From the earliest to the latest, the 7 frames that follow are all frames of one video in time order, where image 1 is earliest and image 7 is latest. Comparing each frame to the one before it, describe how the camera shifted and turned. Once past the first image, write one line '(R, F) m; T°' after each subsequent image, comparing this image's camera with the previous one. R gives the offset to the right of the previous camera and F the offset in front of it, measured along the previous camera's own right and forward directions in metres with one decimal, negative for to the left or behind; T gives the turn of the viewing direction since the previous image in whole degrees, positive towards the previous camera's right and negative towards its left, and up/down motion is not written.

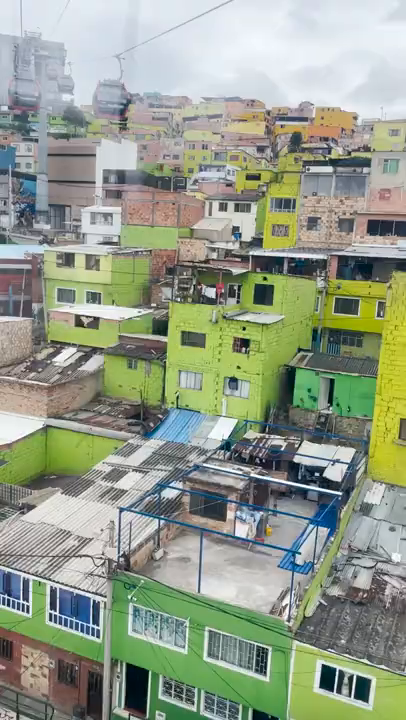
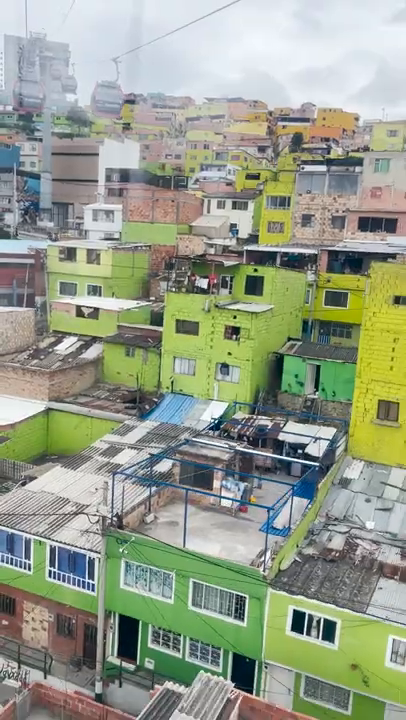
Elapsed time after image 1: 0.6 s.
(+0.4, -1.2) m; 0°
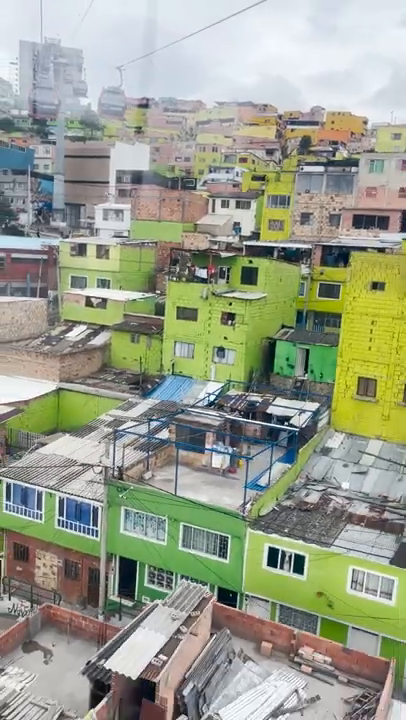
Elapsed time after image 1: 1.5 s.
(+0.5, -1.8) m; -1°
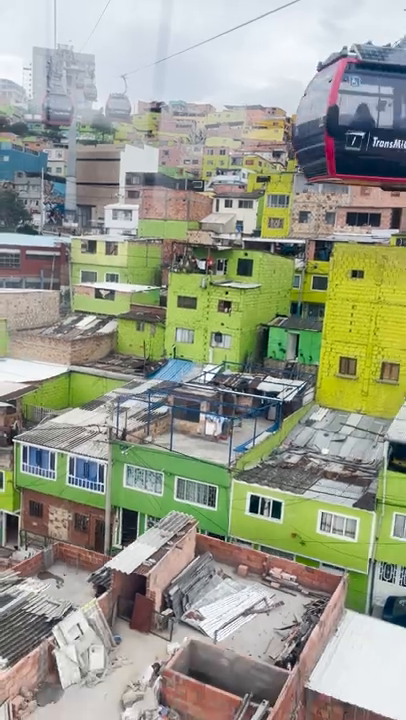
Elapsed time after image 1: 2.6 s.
(+0.5, -2.1) m; -1°
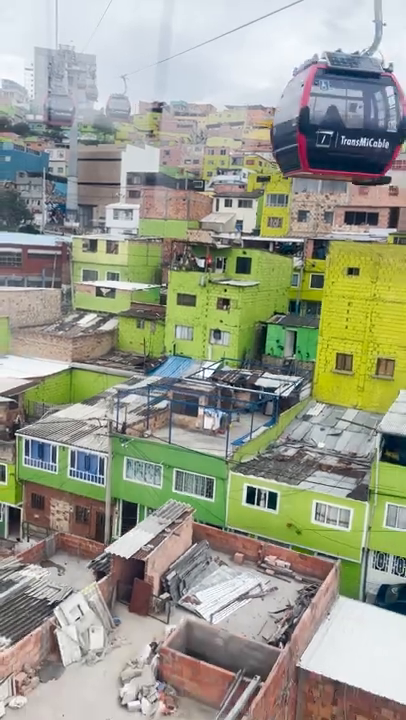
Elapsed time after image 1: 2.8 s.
(+0.1, -0.4) m; 0°
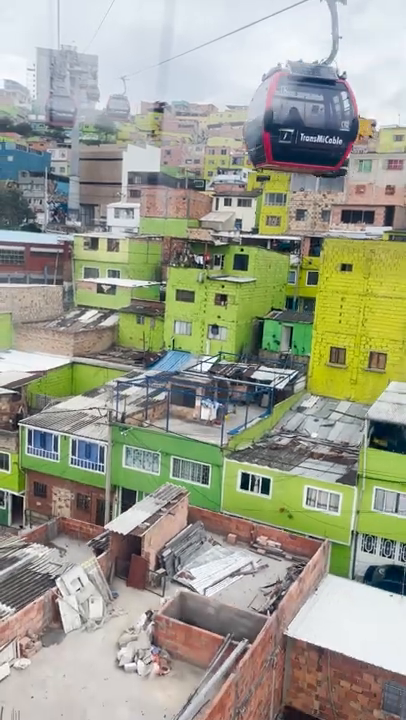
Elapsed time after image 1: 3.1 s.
(+0.2, -0.6) m; 0°
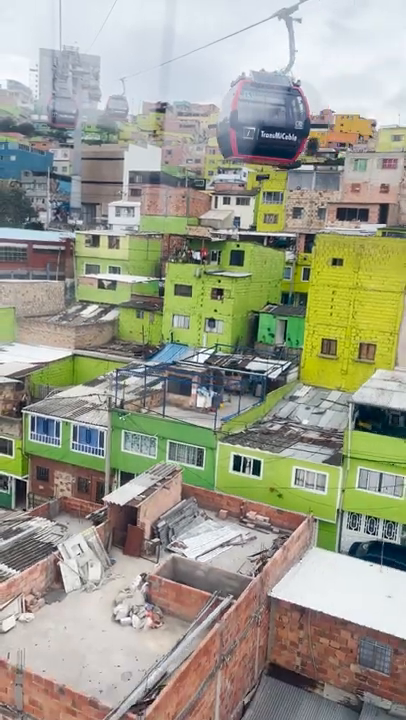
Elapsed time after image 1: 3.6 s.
(+0.2, -0.9) m; 0°
